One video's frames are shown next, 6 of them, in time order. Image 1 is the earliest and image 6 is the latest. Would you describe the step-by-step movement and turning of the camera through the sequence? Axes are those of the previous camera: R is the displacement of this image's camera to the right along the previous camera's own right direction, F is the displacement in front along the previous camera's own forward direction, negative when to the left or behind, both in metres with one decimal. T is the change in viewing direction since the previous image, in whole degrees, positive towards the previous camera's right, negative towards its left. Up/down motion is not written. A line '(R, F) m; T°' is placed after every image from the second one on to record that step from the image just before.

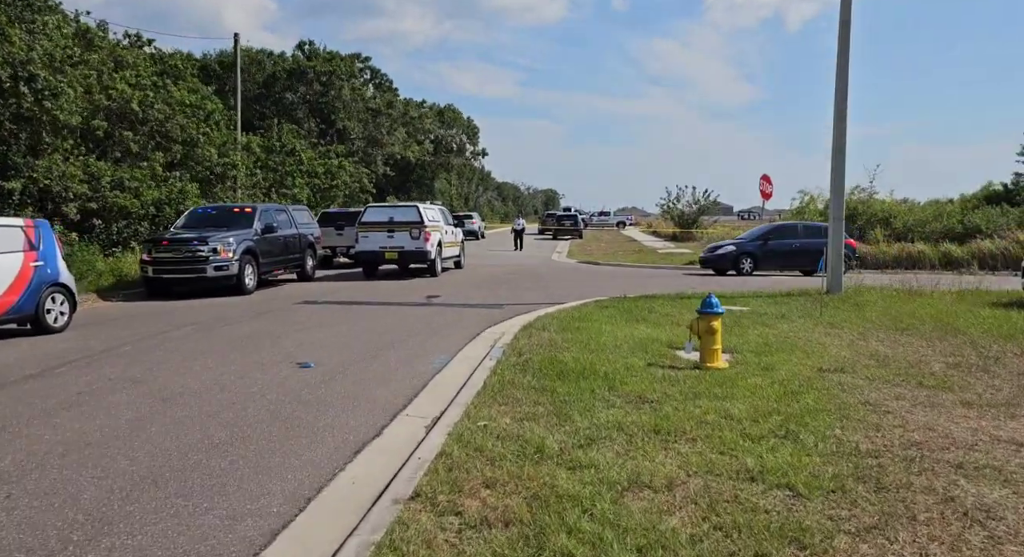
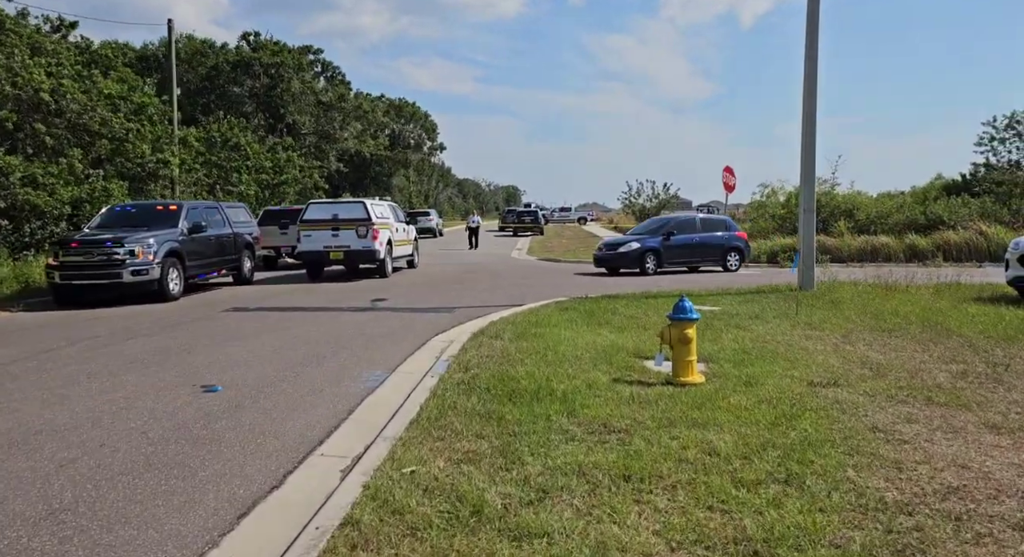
(+0.2, +1.2) m; +2°
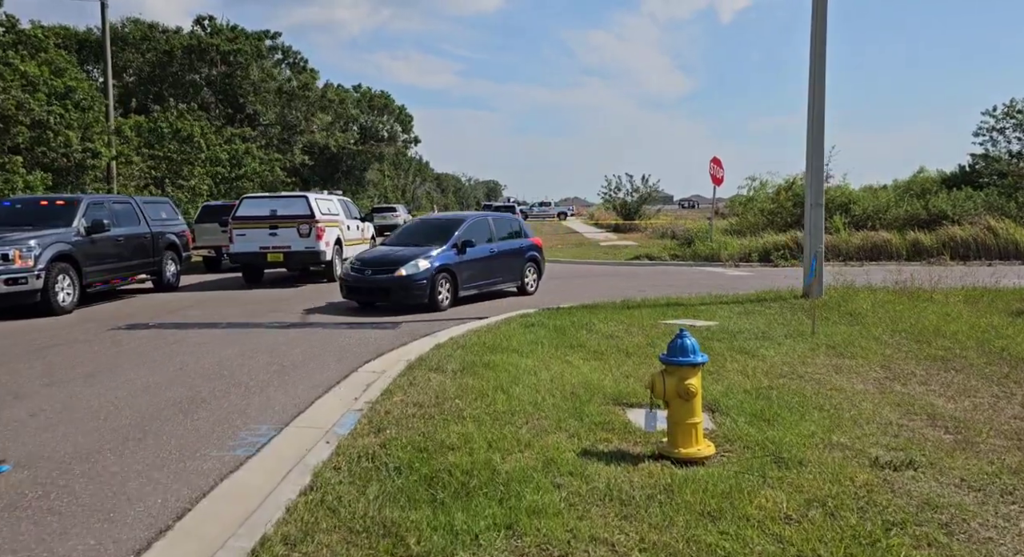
(+0.3, +2.3) m; +1°
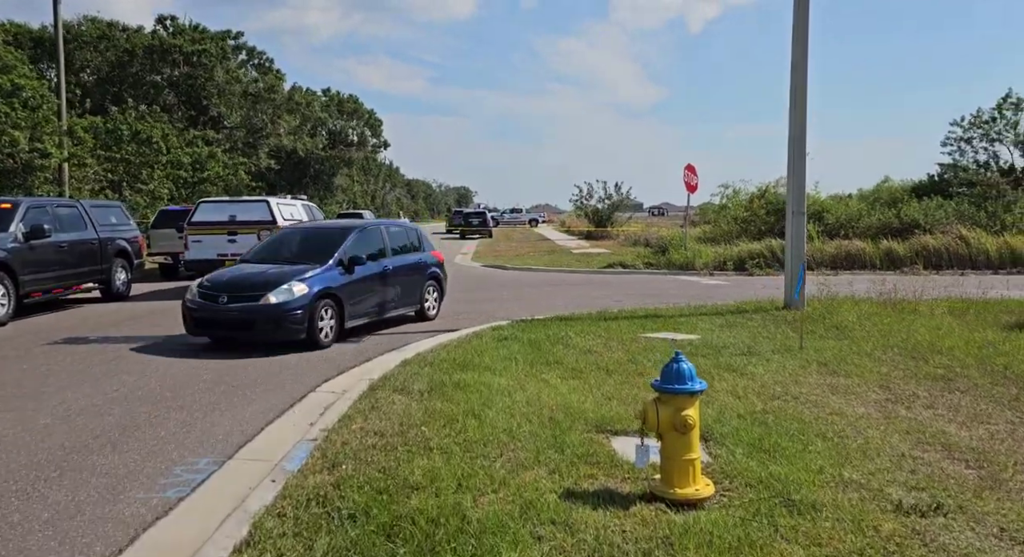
(0.0, +0.6) m; +2°
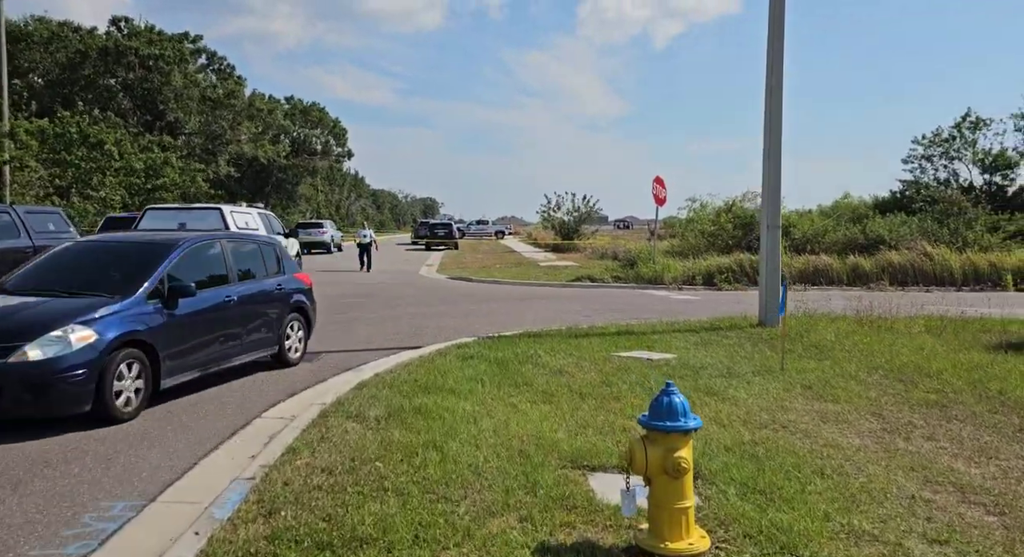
(0.0, +0.6) m; +2°
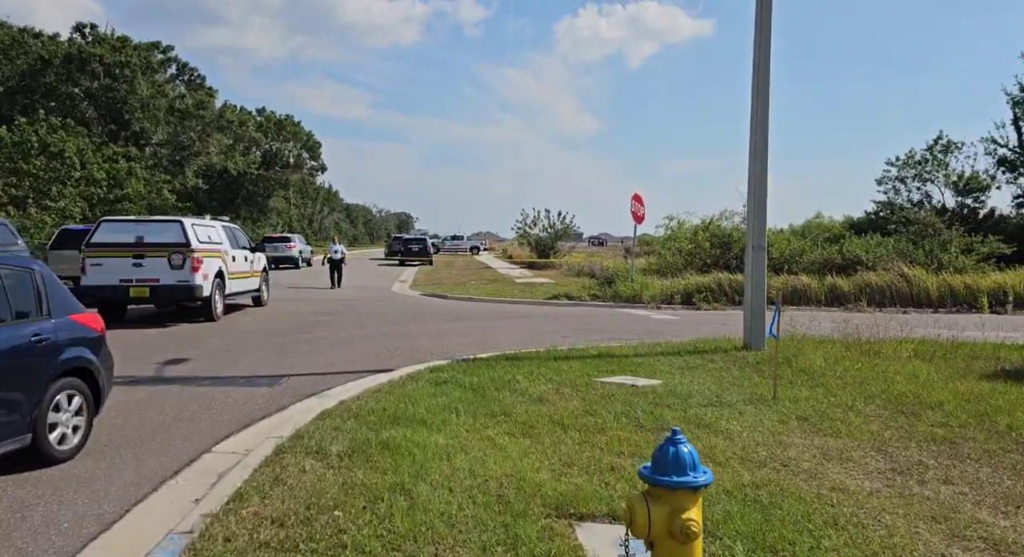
(0.0, +0.6) m; +2°
